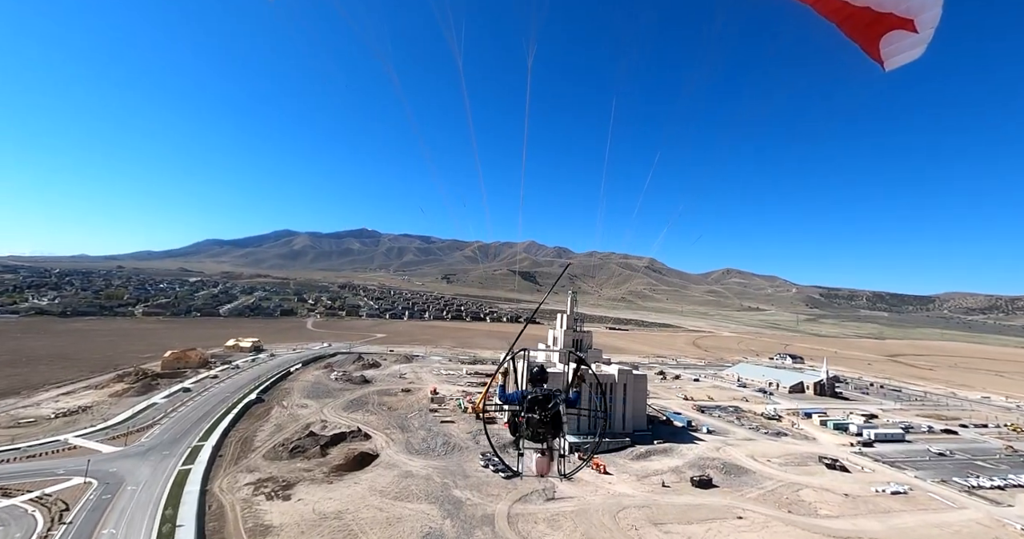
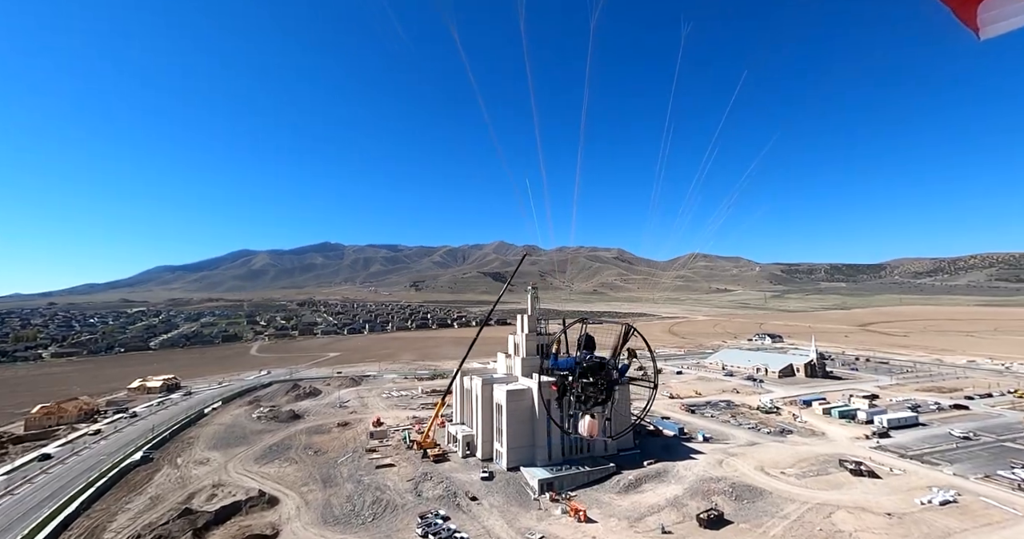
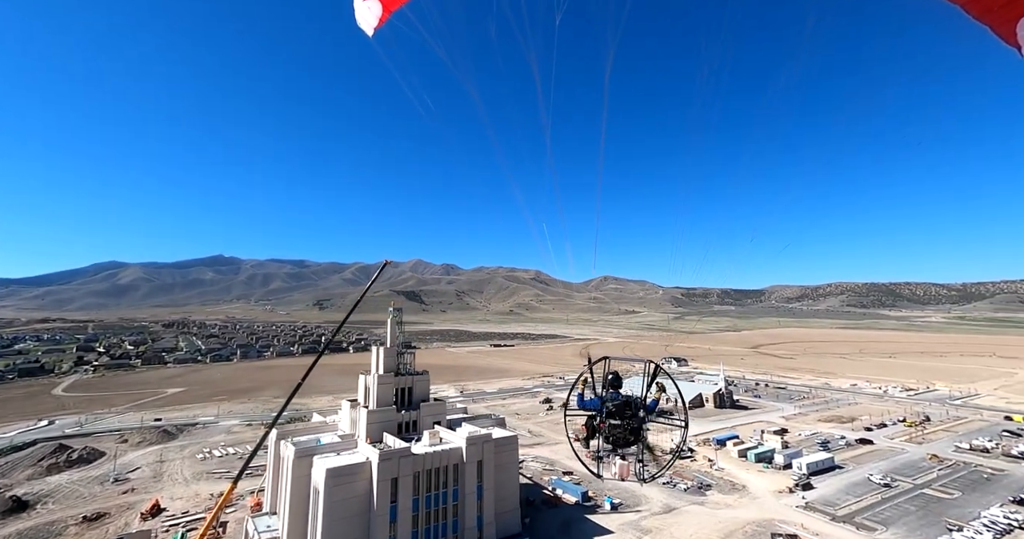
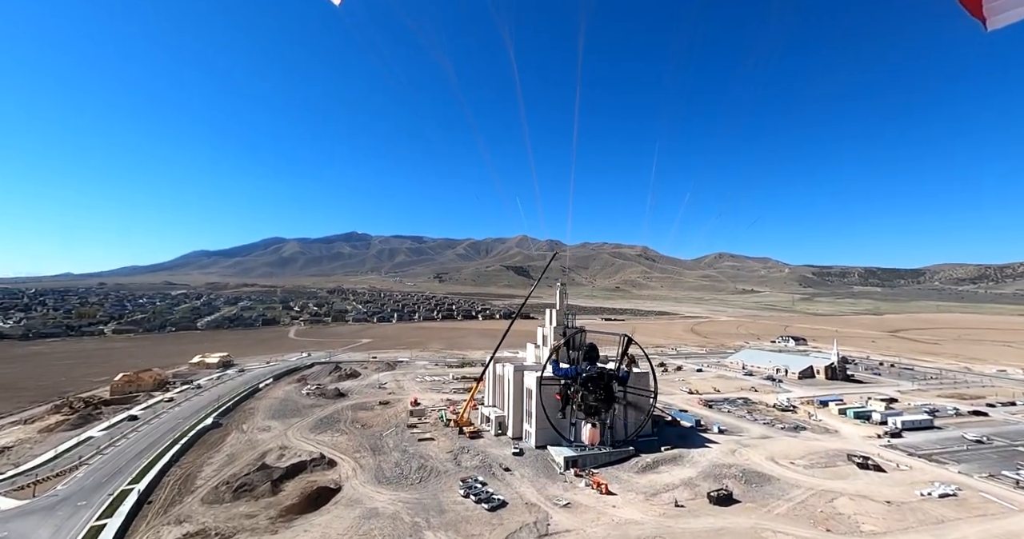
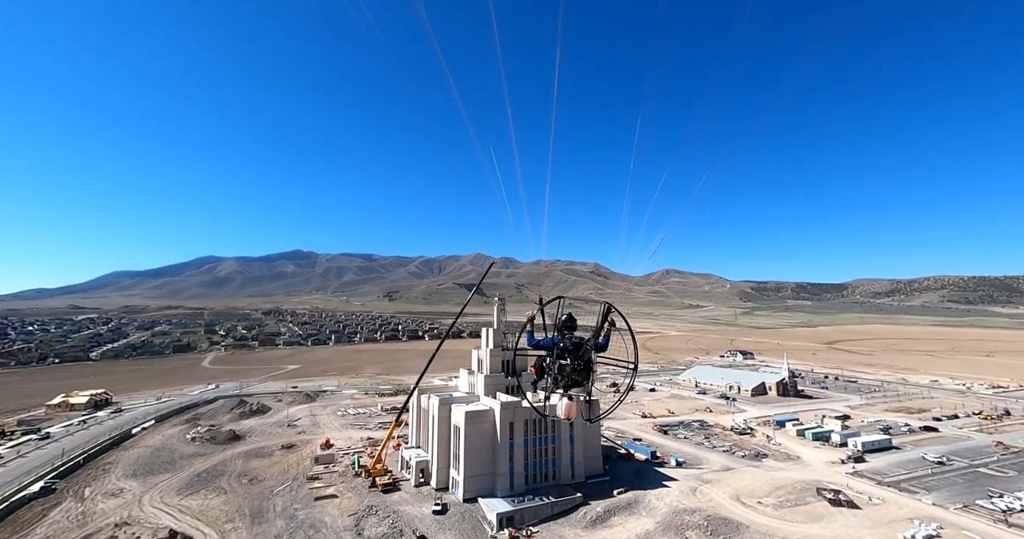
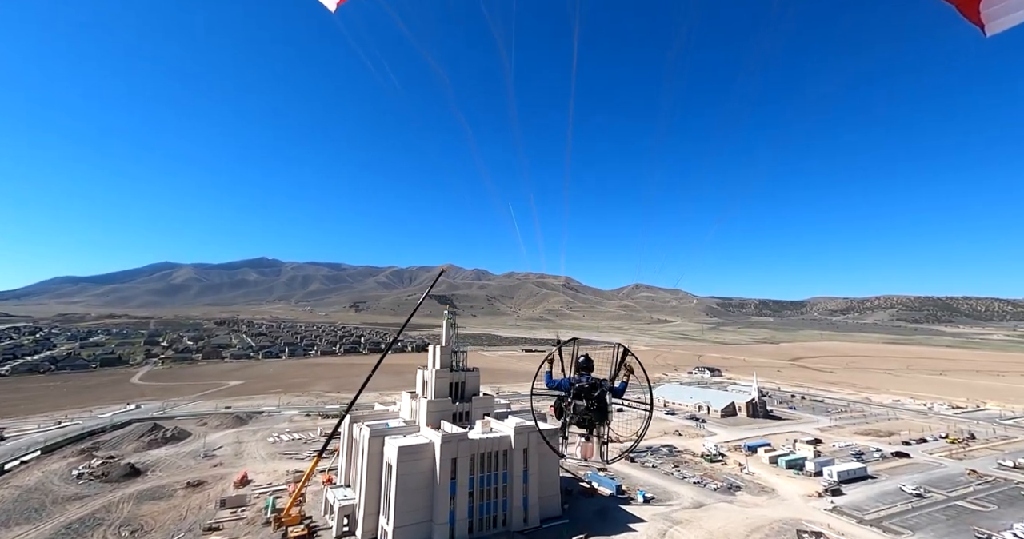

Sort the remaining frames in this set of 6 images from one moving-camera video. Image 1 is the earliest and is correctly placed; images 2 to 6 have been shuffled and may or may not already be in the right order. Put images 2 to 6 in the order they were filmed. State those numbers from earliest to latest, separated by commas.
4, 2, 5, 6, 3
